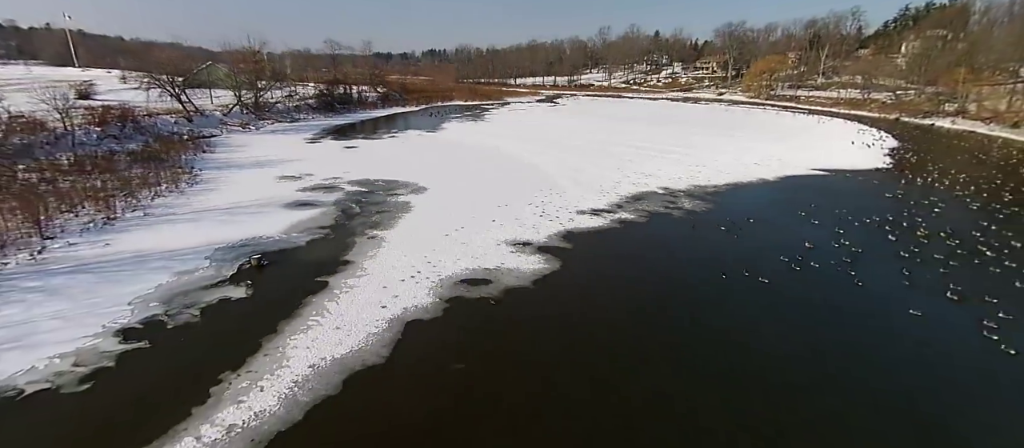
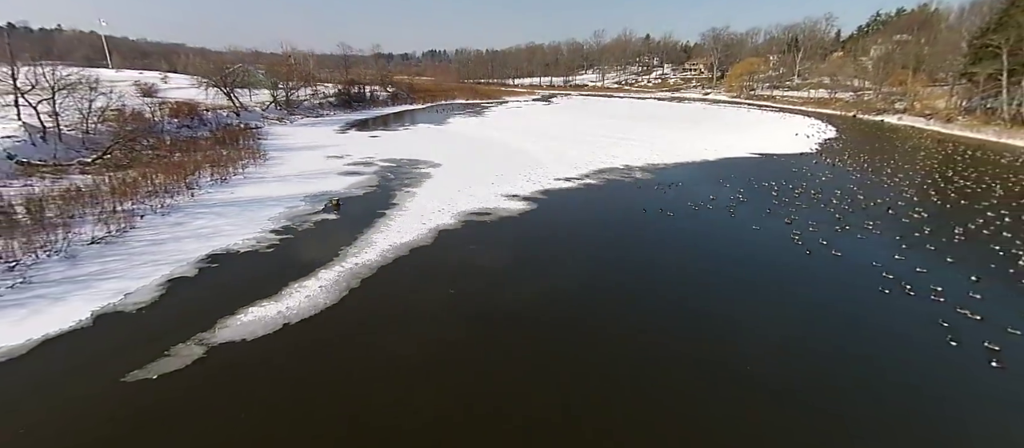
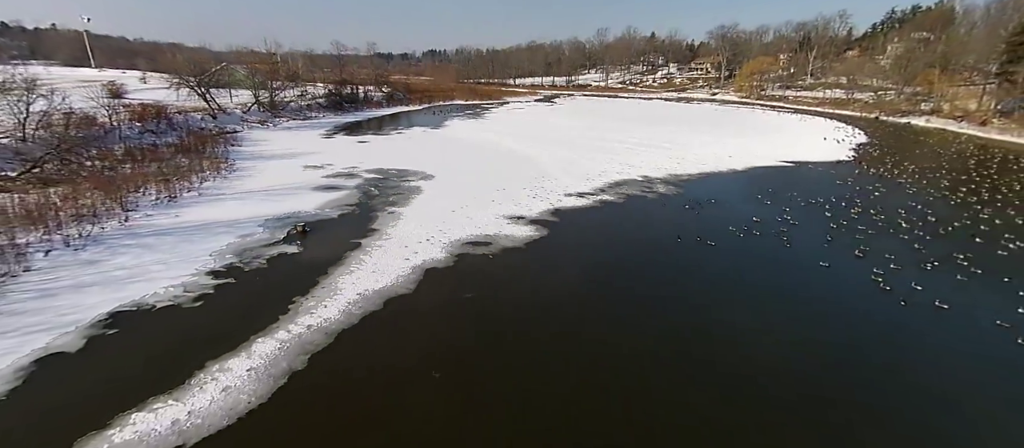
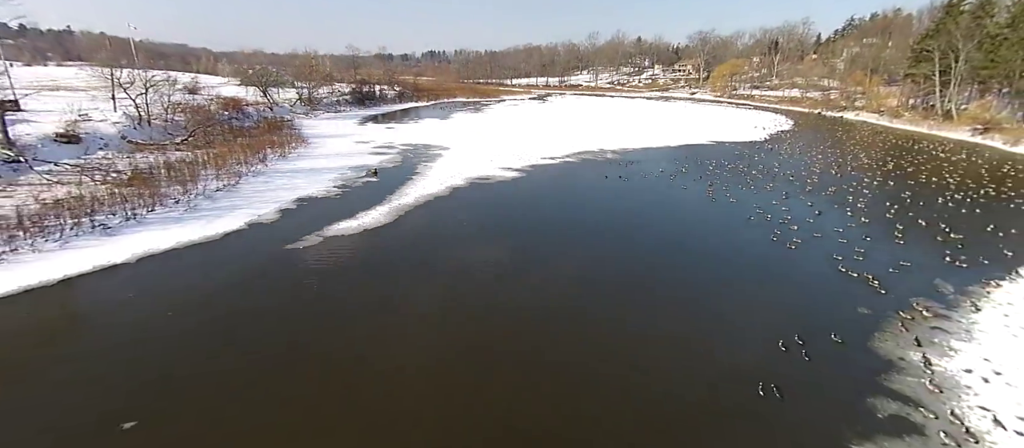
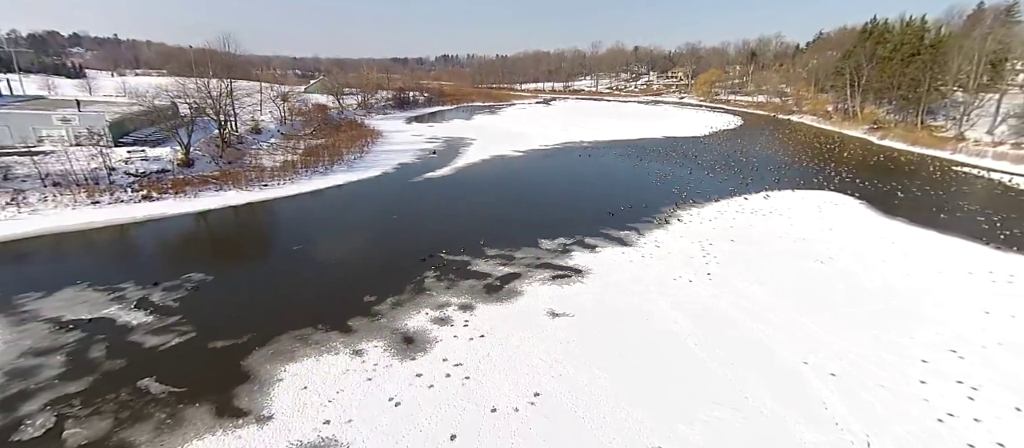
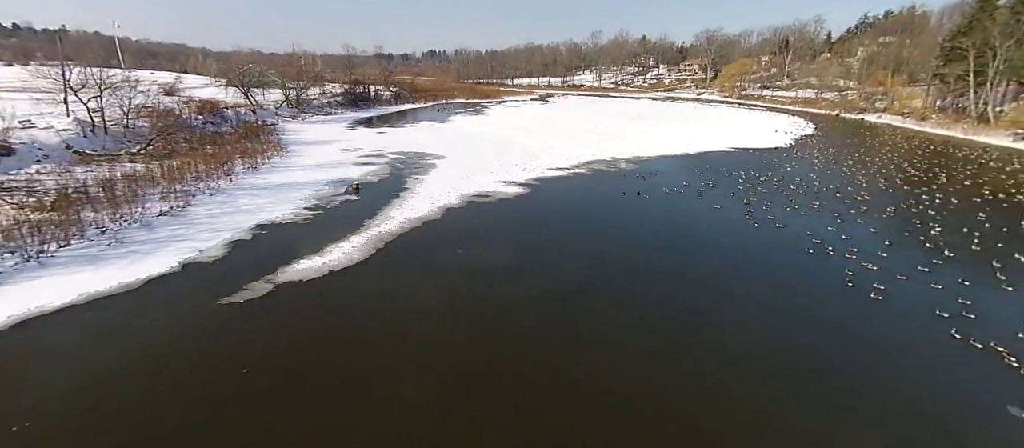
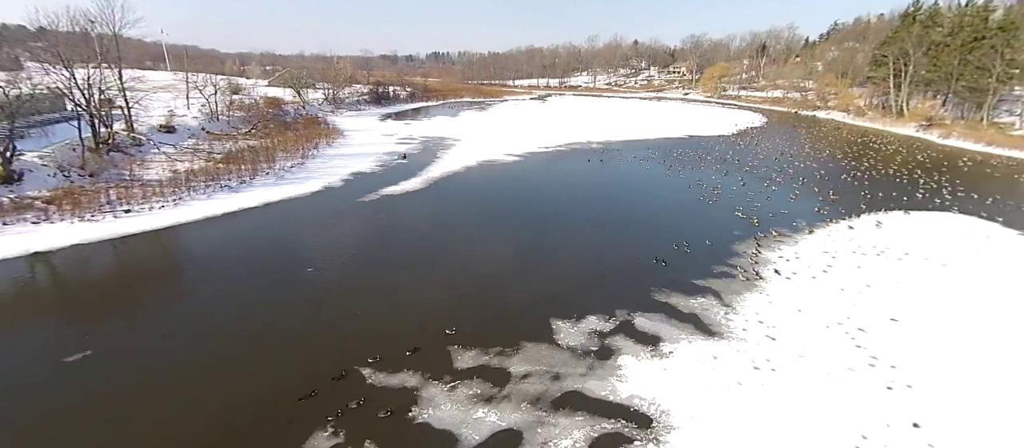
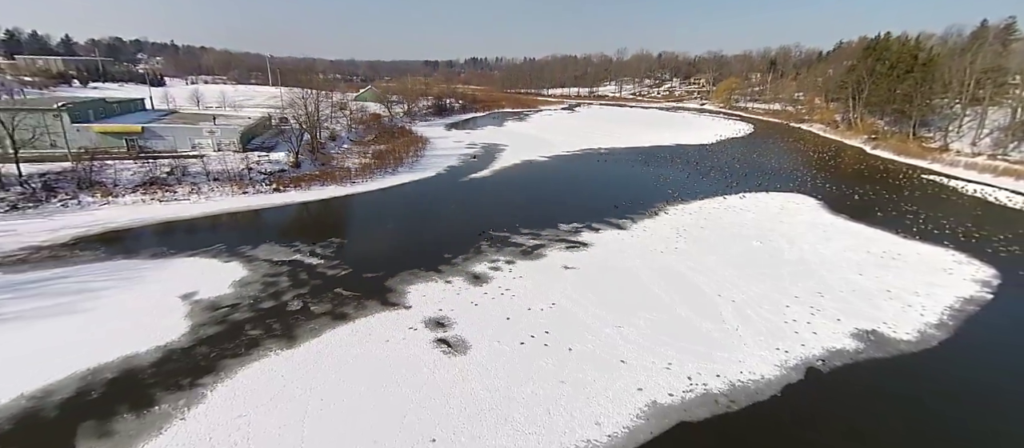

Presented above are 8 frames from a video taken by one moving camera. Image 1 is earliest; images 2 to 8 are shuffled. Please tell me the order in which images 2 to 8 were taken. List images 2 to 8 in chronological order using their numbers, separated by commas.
3, 2, 6, 4, 7, 5, 8
